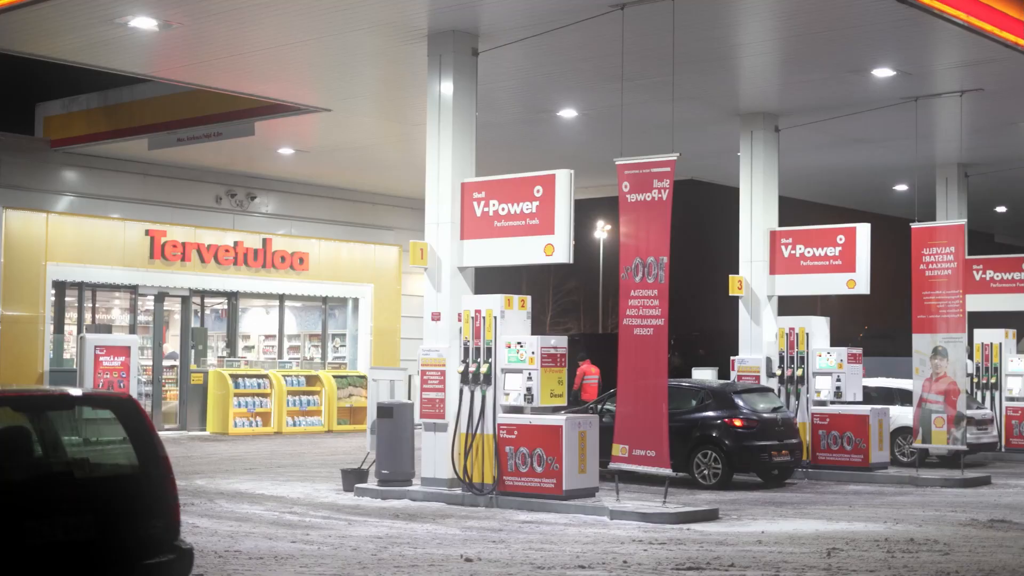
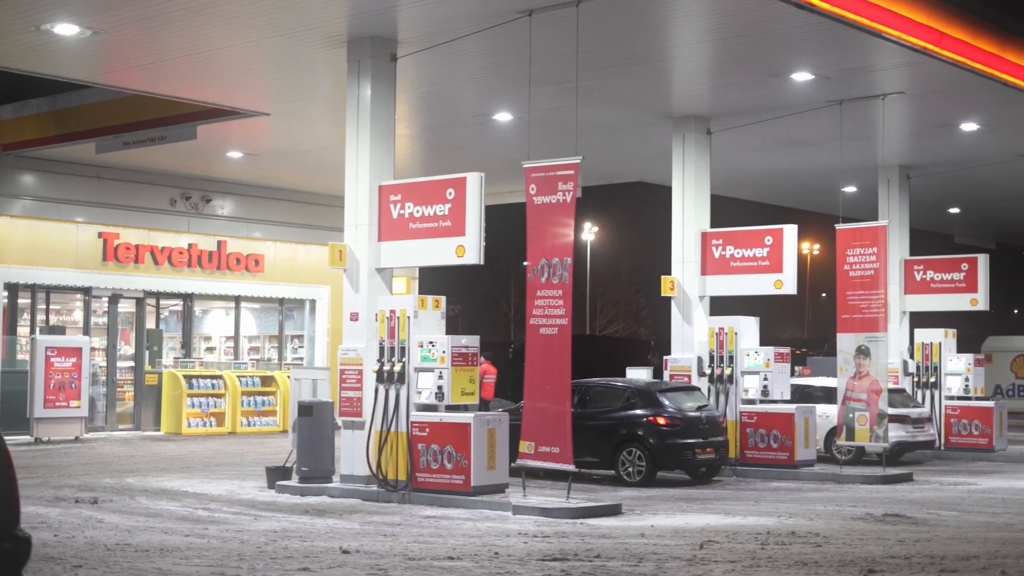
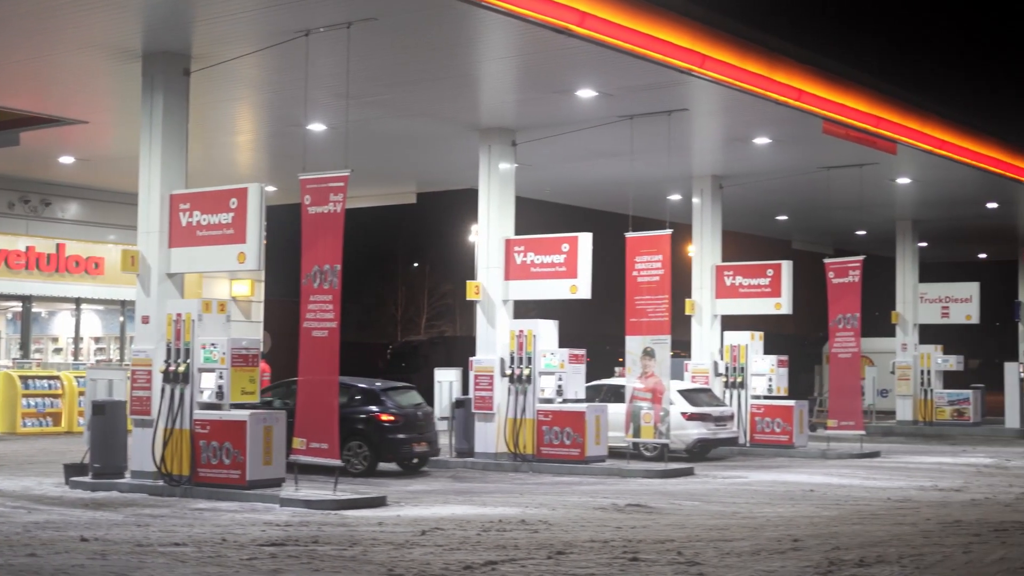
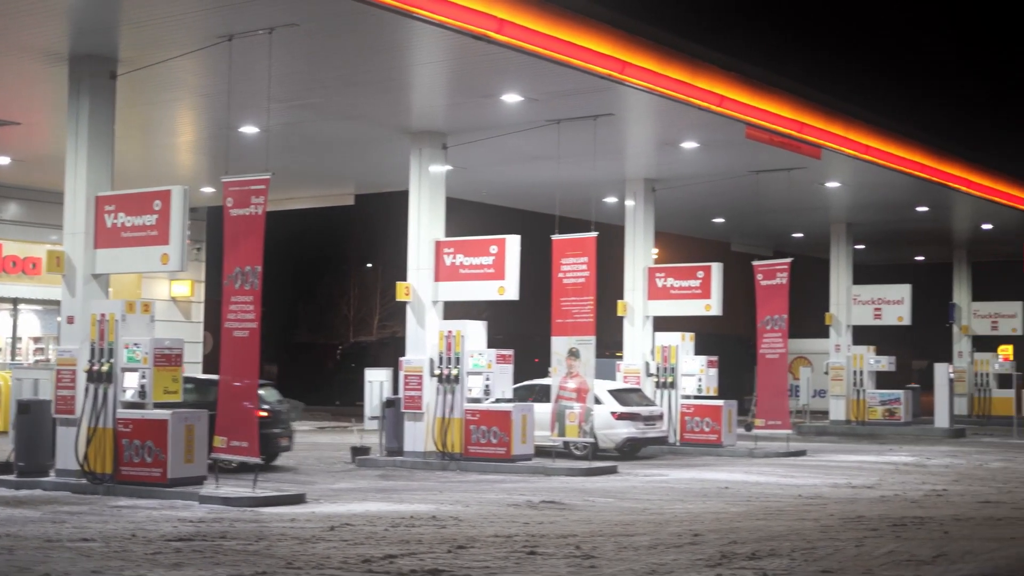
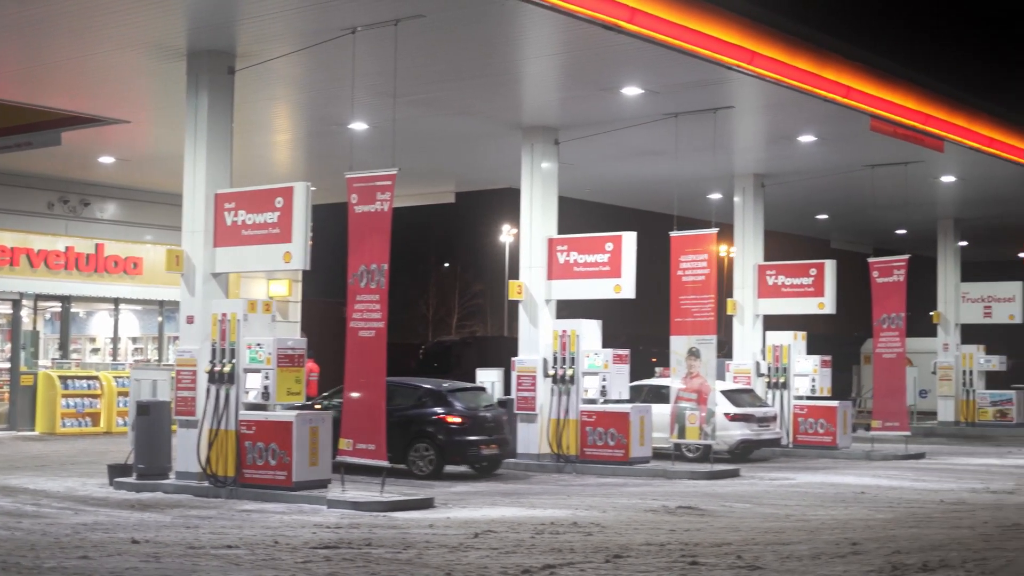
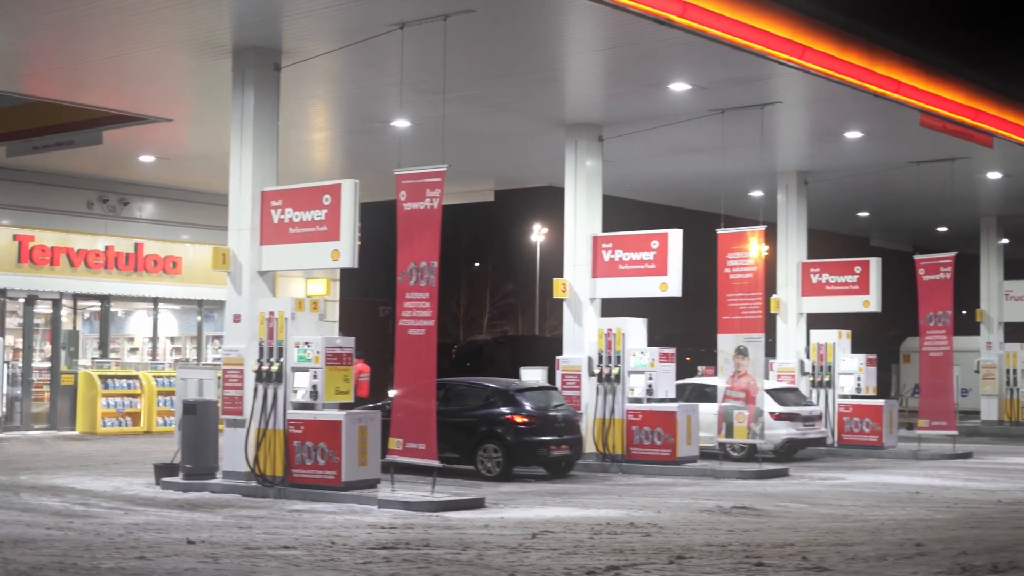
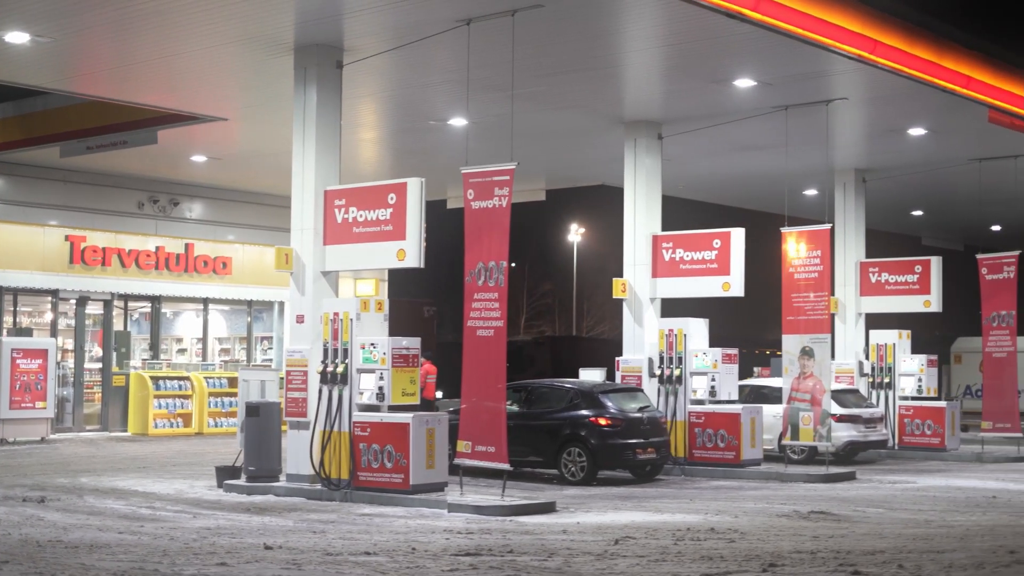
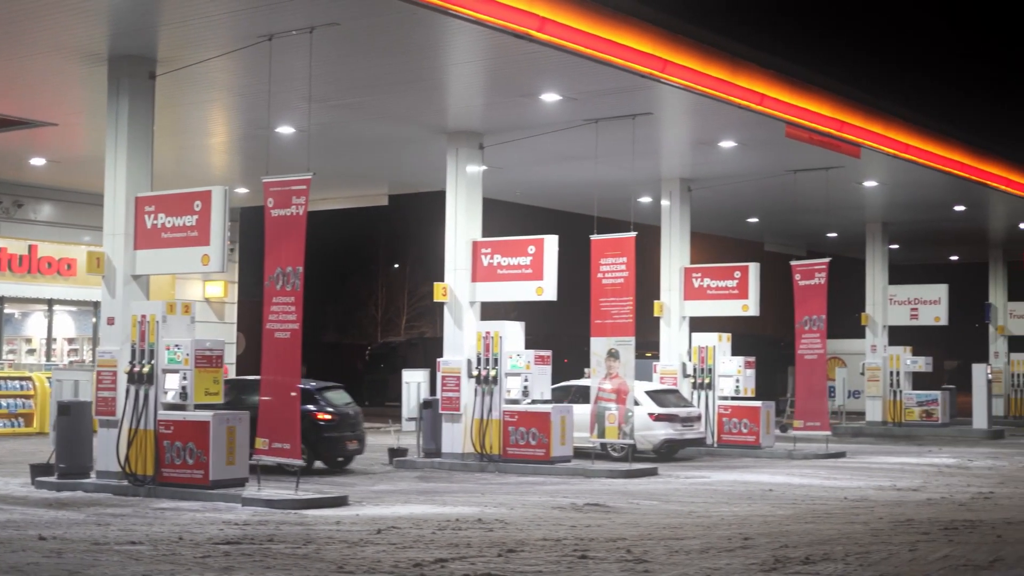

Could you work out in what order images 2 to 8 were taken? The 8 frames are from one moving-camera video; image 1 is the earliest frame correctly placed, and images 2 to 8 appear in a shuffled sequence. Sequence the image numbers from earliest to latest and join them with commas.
2, 7, 6, 5, 3, 8, 4
